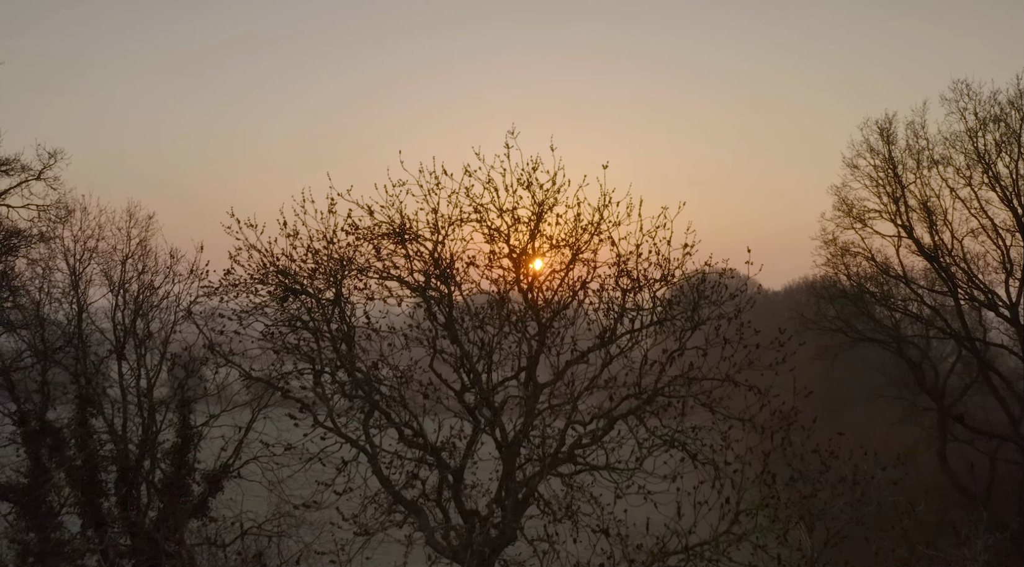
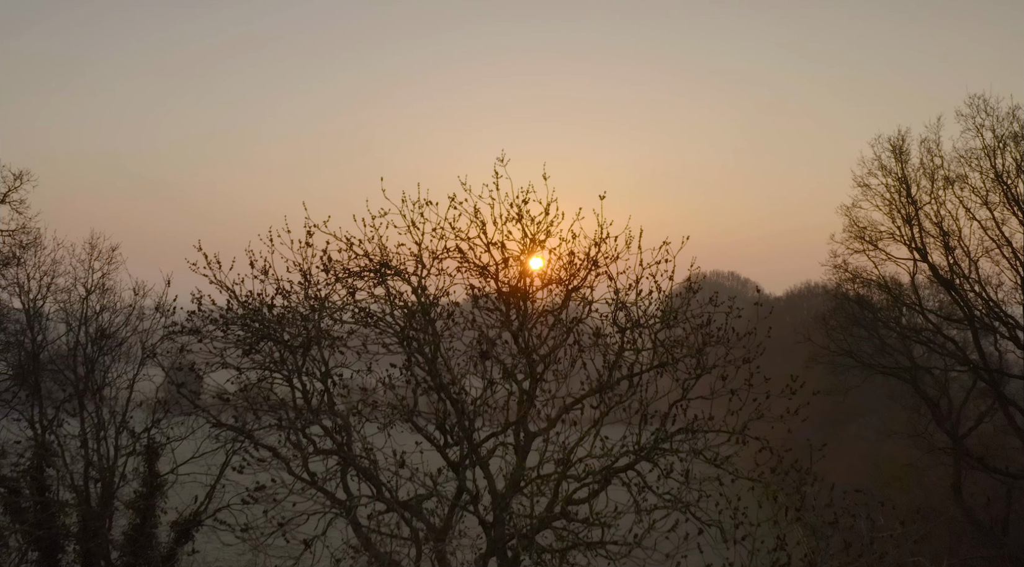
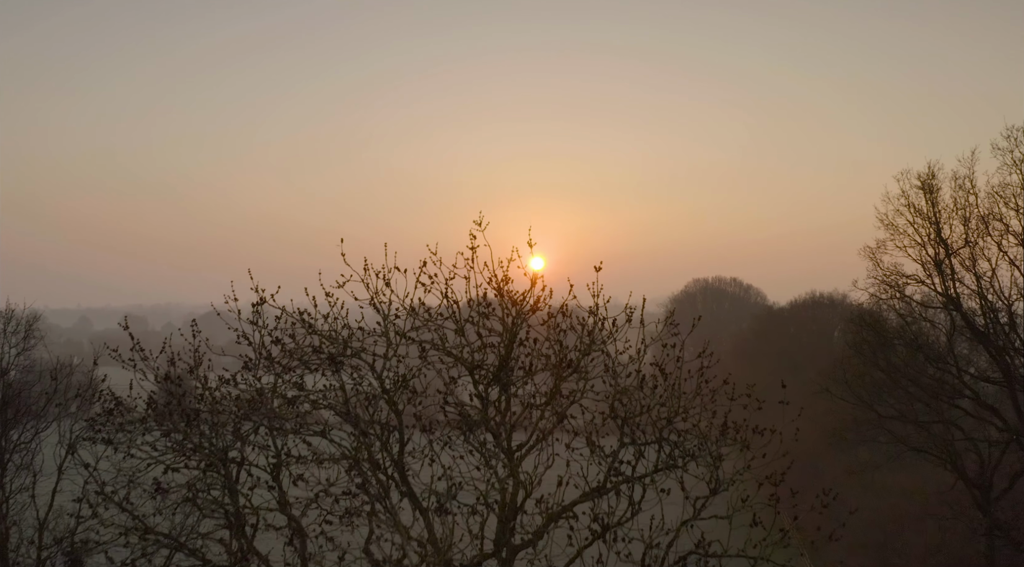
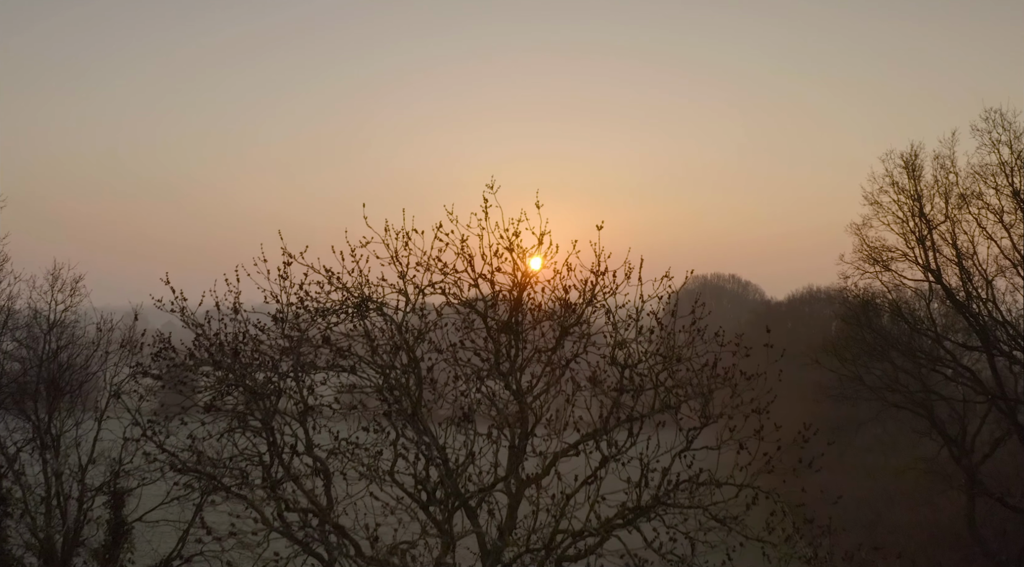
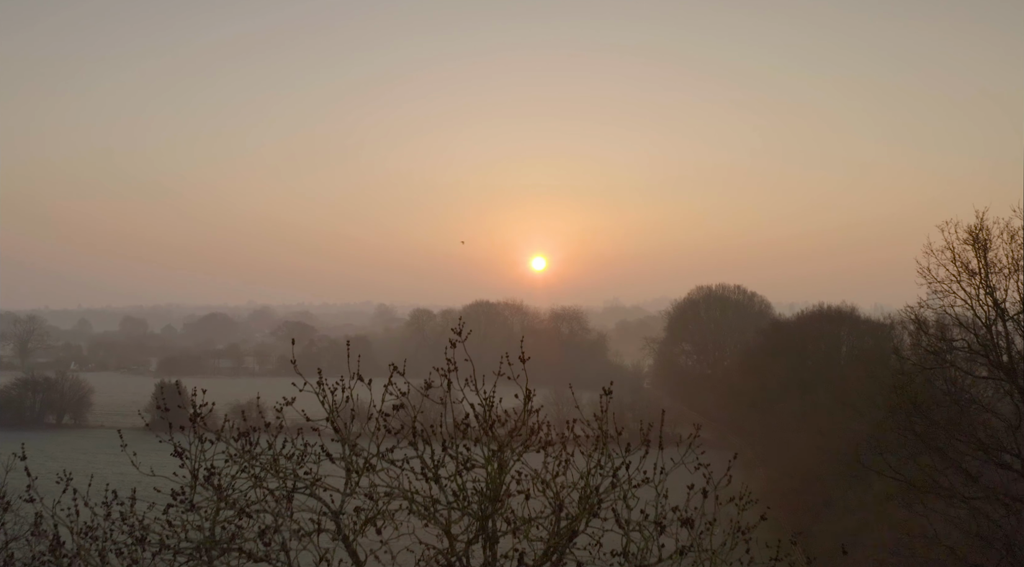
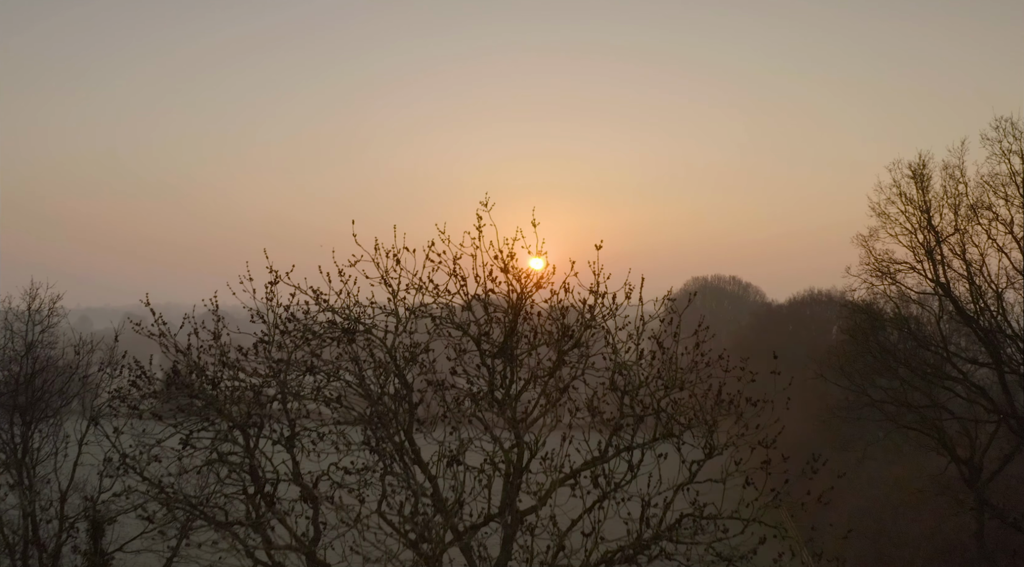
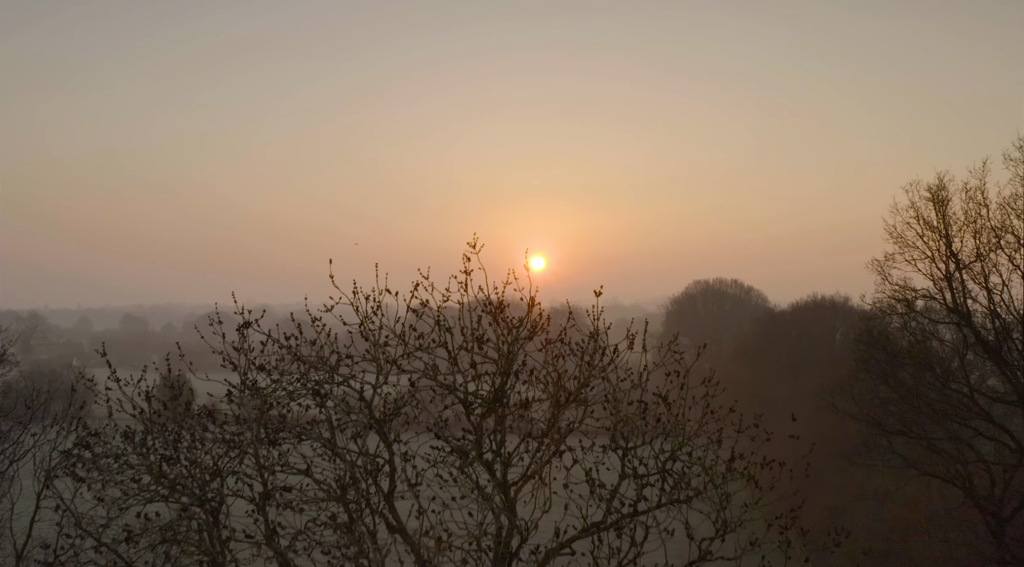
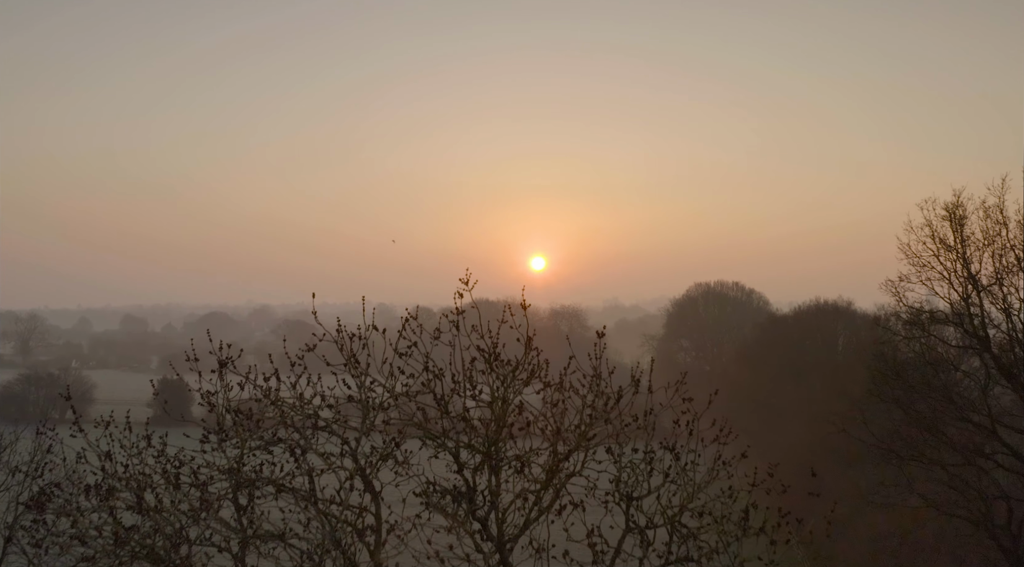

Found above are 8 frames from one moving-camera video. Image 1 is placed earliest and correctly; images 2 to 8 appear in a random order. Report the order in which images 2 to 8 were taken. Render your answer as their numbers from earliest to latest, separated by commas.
2, 4, 6, 3, 7, 8, 5
